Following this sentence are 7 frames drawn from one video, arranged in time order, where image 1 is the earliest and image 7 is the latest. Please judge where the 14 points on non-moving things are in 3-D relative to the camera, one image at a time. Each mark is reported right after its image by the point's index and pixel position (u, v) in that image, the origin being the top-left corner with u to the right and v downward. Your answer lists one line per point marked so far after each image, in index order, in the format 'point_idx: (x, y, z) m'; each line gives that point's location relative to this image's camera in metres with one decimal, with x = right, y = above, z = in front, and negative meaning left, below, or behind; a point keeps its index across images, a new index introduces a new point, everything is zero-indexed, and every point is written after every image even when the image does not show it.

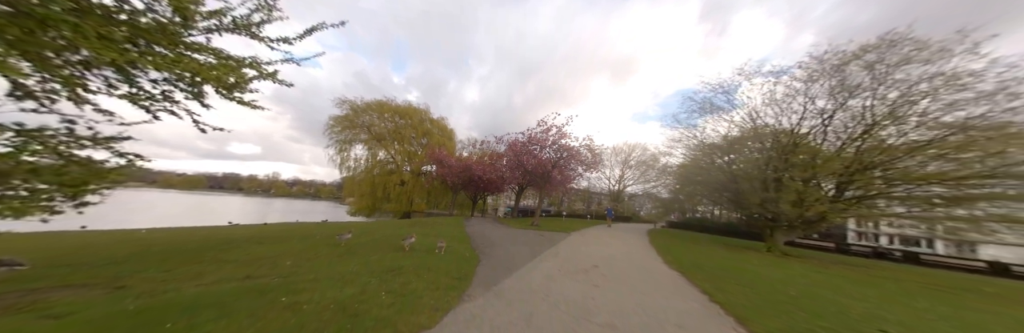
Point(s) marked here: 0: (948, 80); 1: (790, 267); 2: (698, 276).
0: (+25.0, +5.3, +12.7) m
1: (+14.2, -5.1, +11.1) m
2: (+6.0, -3.5, +6.9) m
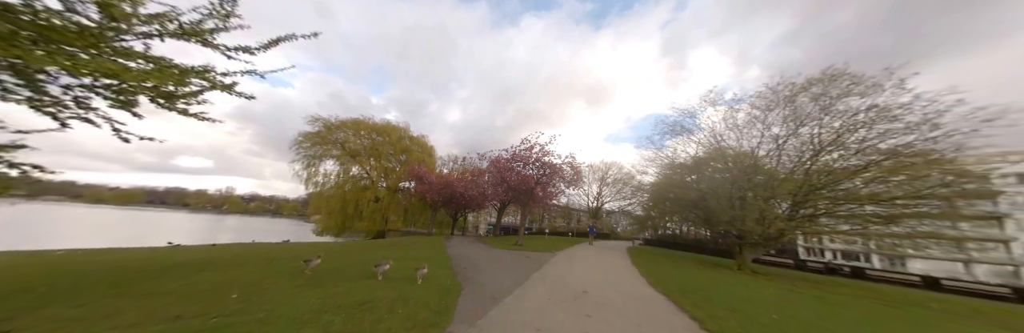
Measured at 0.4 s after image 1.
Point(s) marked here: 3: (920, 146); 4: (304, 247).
0: (+24.2, +3.8, +14.8) m
1: (+13.3, -6.2, +11.7) m
2: (+5.6, -4.2, +6.9) m
3: (+24.8, +1.4, +13.8) m
4: (-14.7, -5.4, +16.7) m
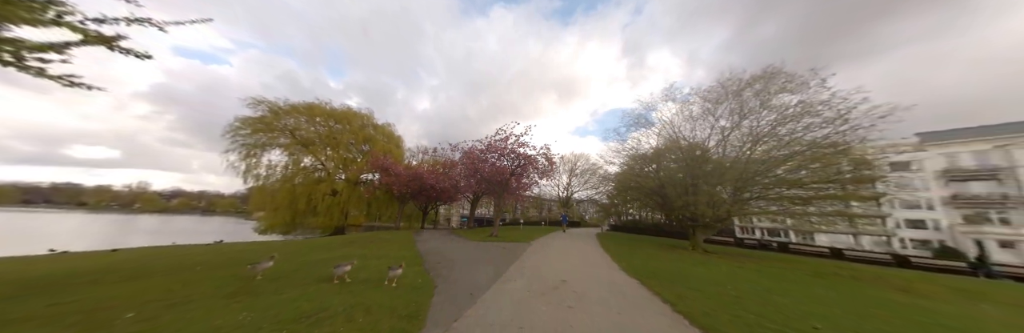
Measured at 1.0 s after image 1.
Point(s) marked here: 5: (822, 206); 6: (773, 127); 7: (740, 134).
0: (+22.3, +4.6, +17.1) m
1: (+12.0, -5.6, +13.0) m
2: (+4.9, -3.8, +7.3) m
3: (+23.1, +2.1, +16.3) m
4: (-16.4, -4.8, +14.6) m
5: (+23.7, -2.9, +17.2) m
6: (+20.8, +3.3, +18.0) m
7: (+19.6, +2.9, +19.5) m
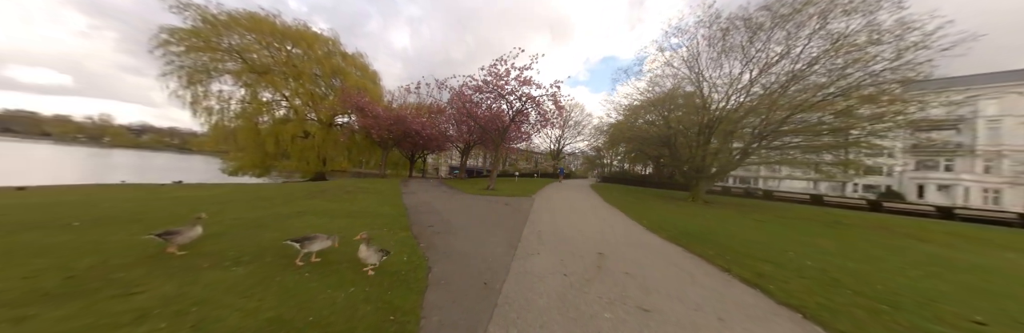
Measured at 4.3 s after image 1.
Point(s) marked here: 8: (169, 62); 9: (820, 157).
0: (+22.5, +7.9, +14.5) m
1: (+12.1, -2.9, +12.2) m
2: (+5.3, -2.2, +5.9) m
3: (+23.2, +5.3, +14.2) m
4: (-16.3, -1.5, +12.2) m
5: (+23.7, +0.6, +16.2) m
6: (+20.8, +6.8, +15.6) m
7: (+19.6, +6.8, +17.1) m
8: (-28.4, +8.7, +18.7) m
9: (+22.8, +0.6, +16.7) m
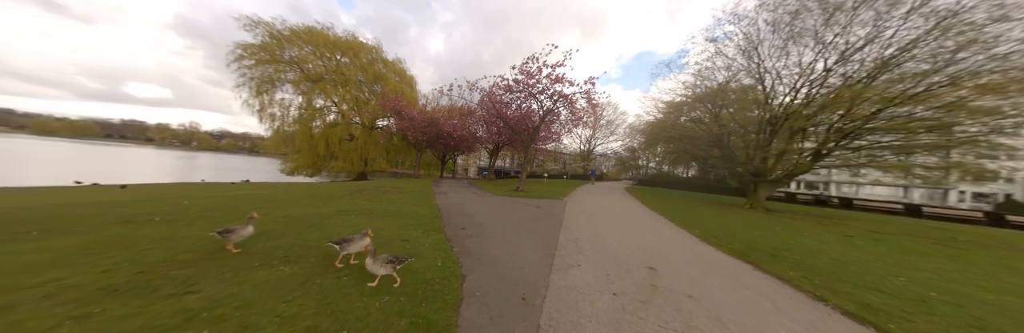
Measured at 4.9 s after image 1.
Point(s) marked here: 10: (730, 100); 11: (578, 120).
0: (+24.2, +7.7, +11.3) m
1: (+13.6, -3.0, +10.2) m
2: (+6.1, -2.3, +4.8) m
3: (+24.9, +5.1, +11.0) m
4: (-14.5, -1.5, +13.7) m
5: (+25.7, +0.4, +12.9) m
6: (+22.8, +6.6, +12.6) m
7: (+21.7, +6.6, +14.3) m
8: (-25.7, +8.7, +21.6) m
9: (+24.9, +0.4, +13.4) m
10: (+17.5, +5.3, +18.1) m
11: (+5.6, +4.0, +19.5) m
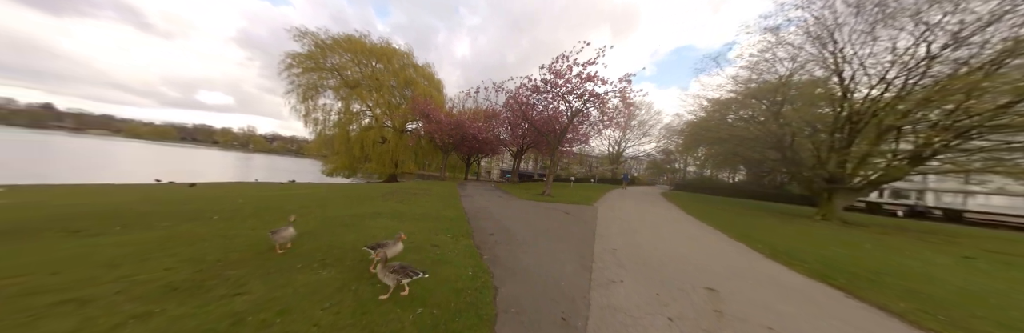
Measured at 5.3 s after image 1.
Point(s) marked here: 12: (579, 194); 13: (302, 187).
0: (+25.5, +7.5, +8.4) m
1: (+14.8, -3.2, +8.3) m
2: (+6.7, -2.4, +3.7) m
3: (+26.1, +4.8, +8.0) m
4: (-12.9, -1.6, +14.7) m
5: (+27.0, +0.1, +9.7) m
6: (+24.1, +6.4, +9.8) m
7: (+23.2, +6.3, +11.6) m
8: (-23.1, +8.6, +23.9) m
9: (+26.3, +0.2, +10.3) m
10: (+19.5, +5.0, +15.8) m
11: (+7.8, +3.7, +18.4) m
12: (+5.6, -2.3, +19.2) m
13: (-15.4, -1.5, +16.6) m
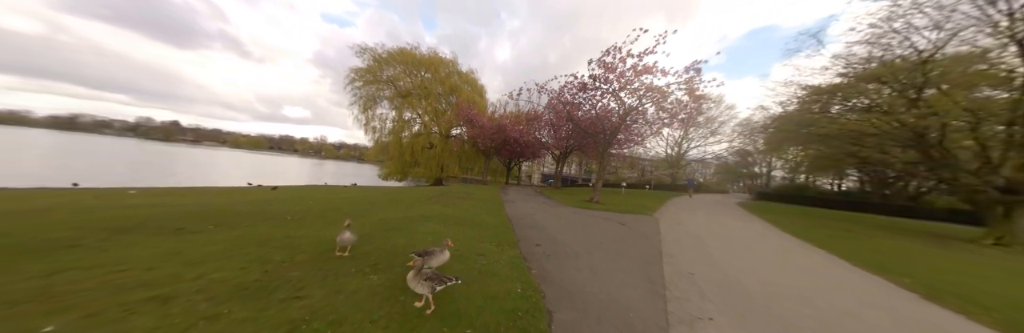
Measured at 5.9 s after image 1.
0: (+26.5, +7.4, +2.8) m
1: (+15.9, -3.3, +4.5) m
2: (+7.2, -2.4, +1.6) m
3: (+27.0, +4.7, +2.2) m
4: (-10.0, -1.9, +16.1) m
5: (+28.2, 0.0, +3.7) m
6: (+25.4, +6.2, +4.4) m
7: (+24.9, +6.2, +6.3) m
8: (-18.3, +8.1, +27.2) m
9: (+27.6, 0.0, +4.4) m
10: (+22.0, +4.7, +11.2) m
11: (+11.0, +3.4, +15.9) m
12: (+9.0, -2.6, +17.0) m
13: (-12.2, -1.9, +18.4) m
